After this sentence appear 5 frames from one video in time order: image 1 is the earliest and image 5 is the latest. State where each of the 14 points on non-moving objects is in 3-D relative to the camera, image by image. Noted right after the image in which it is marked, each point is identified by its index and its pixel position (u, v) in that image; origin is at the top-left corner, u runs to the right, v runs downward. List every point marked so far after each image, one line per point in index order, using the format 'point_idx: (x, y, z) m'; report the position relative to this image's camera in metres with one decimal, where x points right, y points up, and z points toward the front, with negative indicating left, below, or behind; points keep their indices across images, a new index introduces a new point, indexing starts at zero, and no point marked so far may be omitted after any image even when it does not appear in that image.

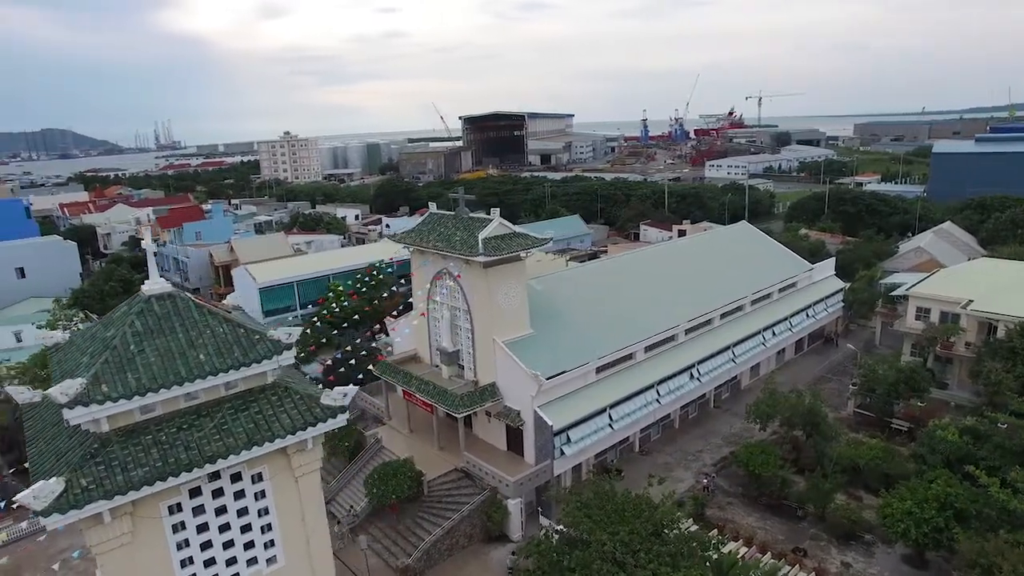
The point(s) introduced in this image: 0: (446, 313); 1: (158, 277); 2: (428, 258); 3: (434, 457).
0: (-1.8, -0.7, +19.0) m
1: (-3.5, +0.1, +6.8) m
2: (-2.3, +0.8, +19.0) m
3: (-2.1, -4.5, +18.3) m
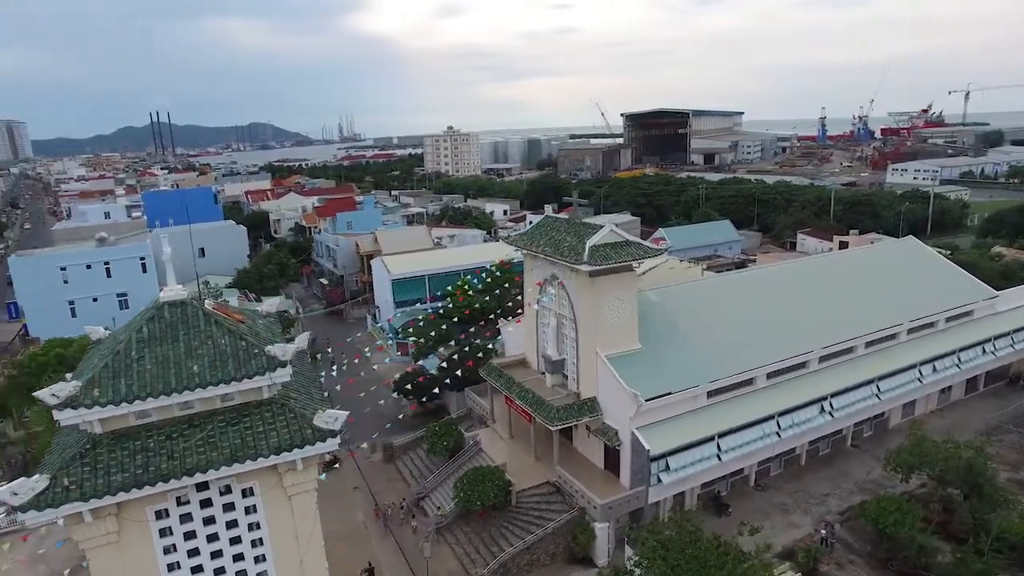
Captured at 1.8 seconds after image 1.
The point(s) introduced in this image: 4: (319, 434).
0: (+1.1, -0.9, +18.5) m
1: (-3.4, 0.0, +7.0) m
2: (+0.7, +0.7, +18.5) m
3: (+0.4, -4.7, +17.9) m
4: (-1.8, -1.4, +6.6) m
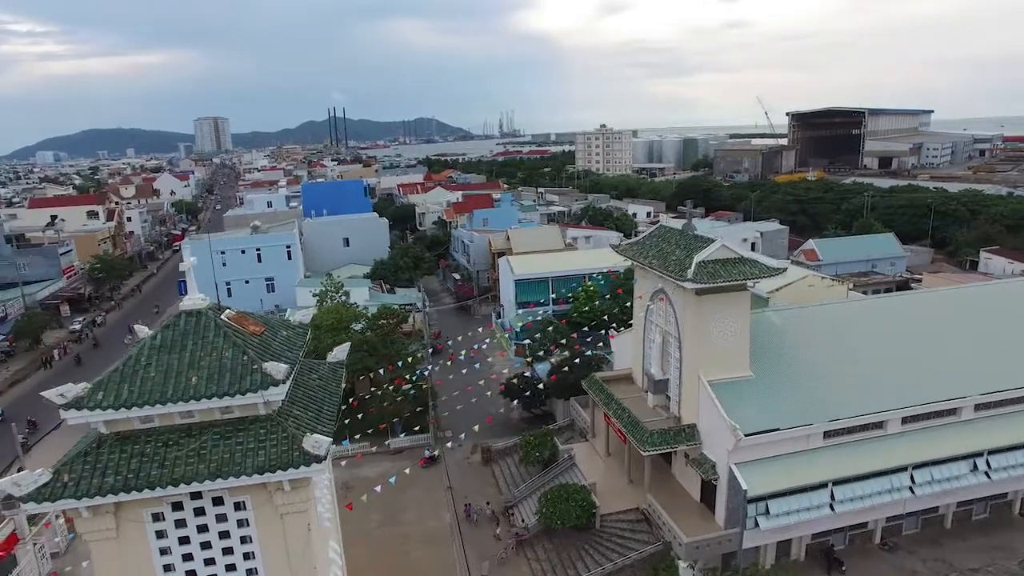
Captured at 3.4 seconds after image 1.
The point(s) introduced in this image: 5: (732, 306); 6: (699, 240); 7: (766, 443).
0: (+3.7, -1.2, +17.4) m
1: (-3.3, 0.0, +7.2) m
2: (+3.4, +0.3, +17.5) m
3: (+2.6, -5.0, +17.0) m
4: (-1.9, -1.6, +6.5) m
5: (+5.0, -0.4, +15.8) m
6: (+4.4, +1.1, +16.1) m
7: (+5.4, -3.3, +14.9) m
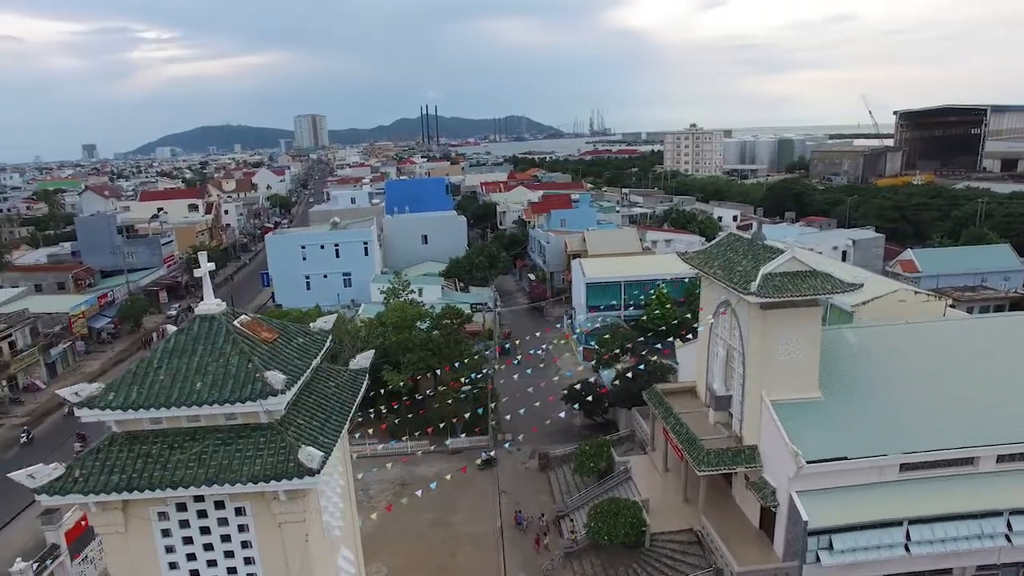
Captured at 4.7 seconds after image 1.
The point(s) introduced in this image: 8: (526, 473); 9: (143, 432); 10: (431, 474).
0: (+5.0, -1.5, +16.5) m
1: (-3.2, -0.1, +7.4) m
2: (+4.8, 0.0, +16.7) m
3: (+3.8, -5.2, +16.3) m
4: (-2.0, -1.7, +6.4) m
5: (+6.2, -0.7, +14.8) m
6: (+5.6, +0.8, +15.2) m
7: (+6.4, -3.7, +13.8) m
8: (+0.4, -5.2, +19.5) m
9: (-3.6, -1.4, +6.8) m
10: (-2.3, -5.2, +19.4) m
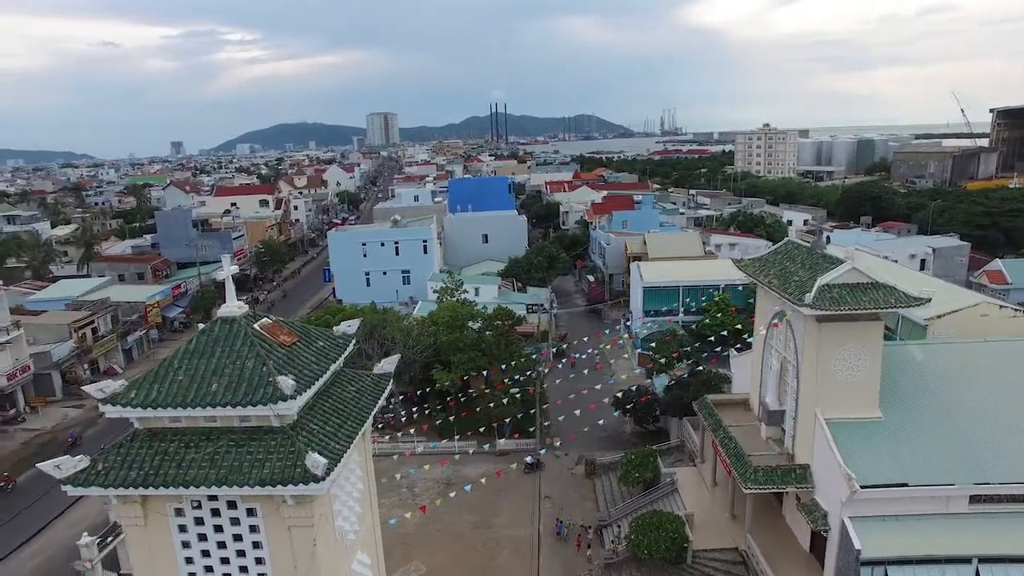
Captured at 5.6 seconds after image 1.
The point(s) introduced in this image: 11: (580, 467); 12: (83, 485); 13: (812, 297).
0: (+6.0, -1.7, +15.8) m
1: (-3.0, -0.1, +7.5) m
2: (+5.9, -0.2, +16.0) m
3: (+4.7, -5.4, +15.8) m
4: (-2.0, -1.7, +6.5) m
5: (+7.0, -1.0, +13.9) m
6: (+6.6, +0.6, +14.4) m
7: (+7.1, -3.9, +13.0) m
8: (+1.6, -5.3, +19.2) m
9: (-3.5, -1.4, +7.0) m
10: (-1.0, -5.2, +19.4) m
11: (+1.9, -5.1, +19.8) m
12: (-4.1, -1.9, +6.6) m
13: (+5.8, -0.2, +13.4) m
